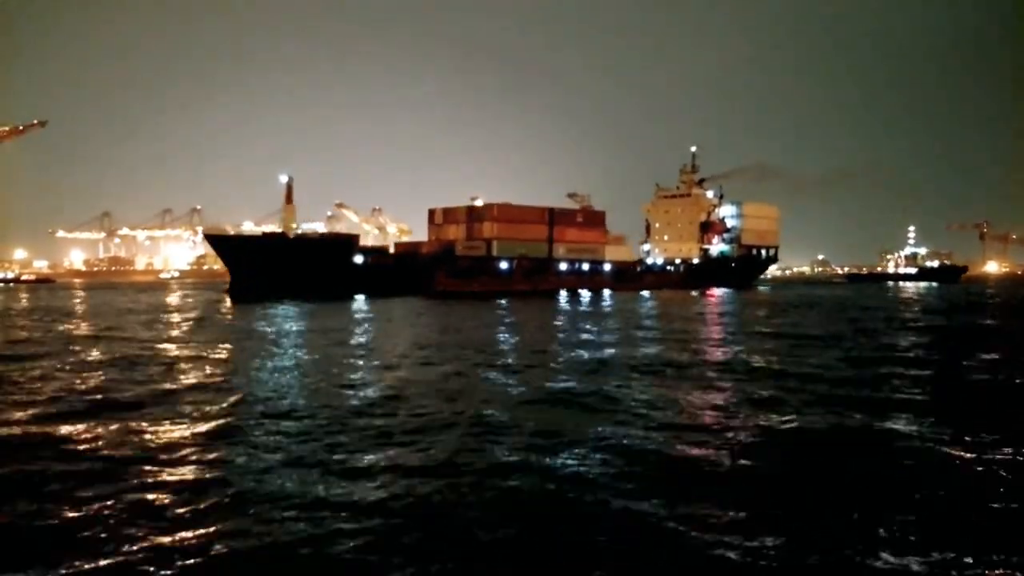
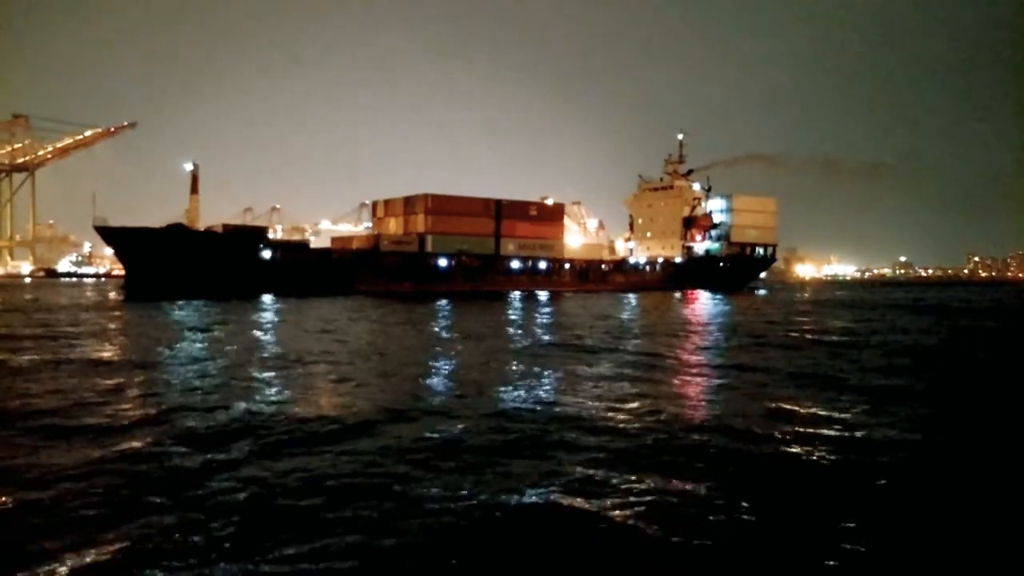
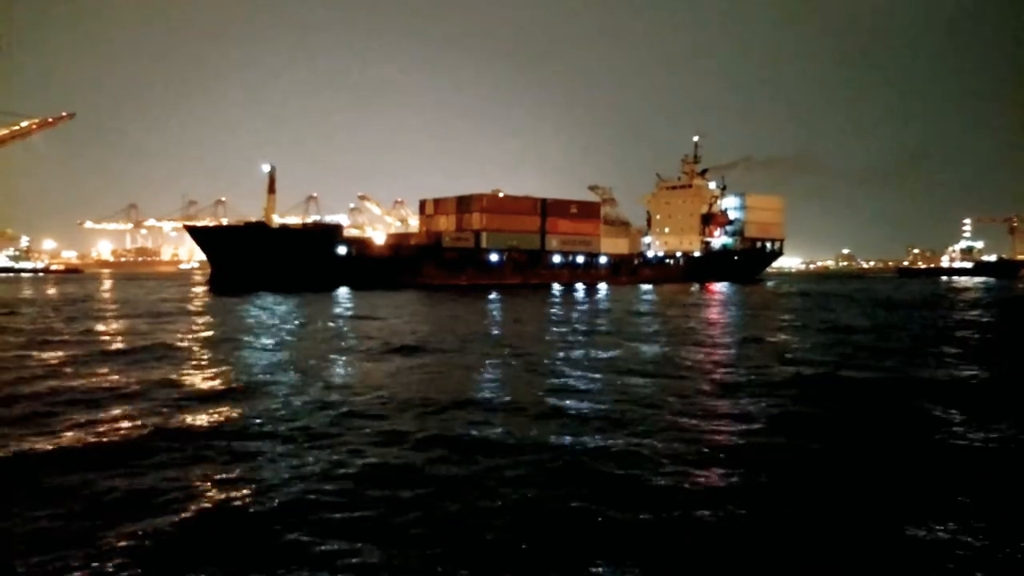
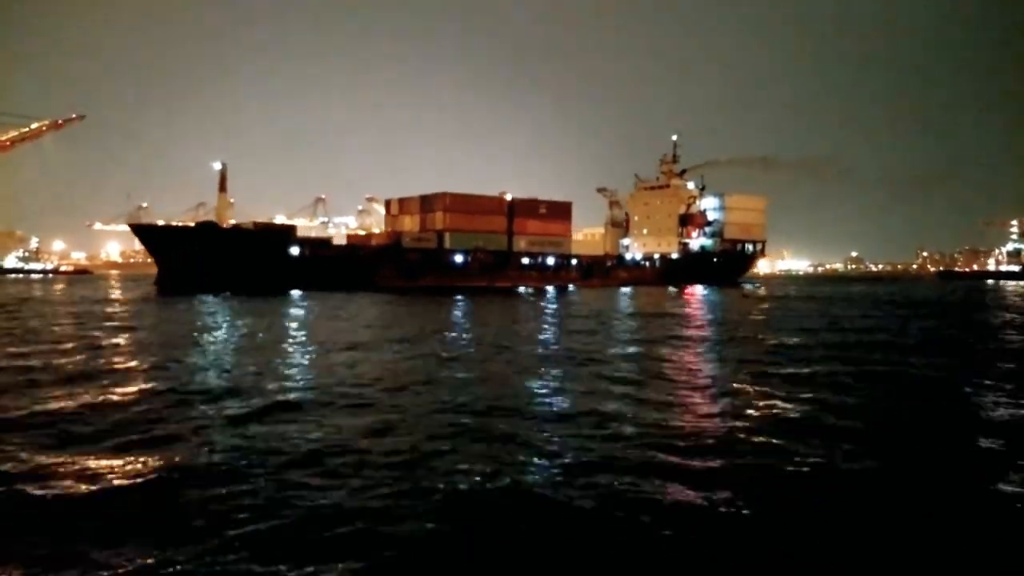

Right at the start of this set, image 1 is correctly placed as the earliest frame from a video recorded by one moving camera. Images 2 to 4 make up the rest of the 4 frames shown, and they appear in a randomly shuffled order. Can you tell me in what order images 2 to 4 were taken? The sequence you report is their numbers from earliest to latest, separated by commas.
3, 4, 2
